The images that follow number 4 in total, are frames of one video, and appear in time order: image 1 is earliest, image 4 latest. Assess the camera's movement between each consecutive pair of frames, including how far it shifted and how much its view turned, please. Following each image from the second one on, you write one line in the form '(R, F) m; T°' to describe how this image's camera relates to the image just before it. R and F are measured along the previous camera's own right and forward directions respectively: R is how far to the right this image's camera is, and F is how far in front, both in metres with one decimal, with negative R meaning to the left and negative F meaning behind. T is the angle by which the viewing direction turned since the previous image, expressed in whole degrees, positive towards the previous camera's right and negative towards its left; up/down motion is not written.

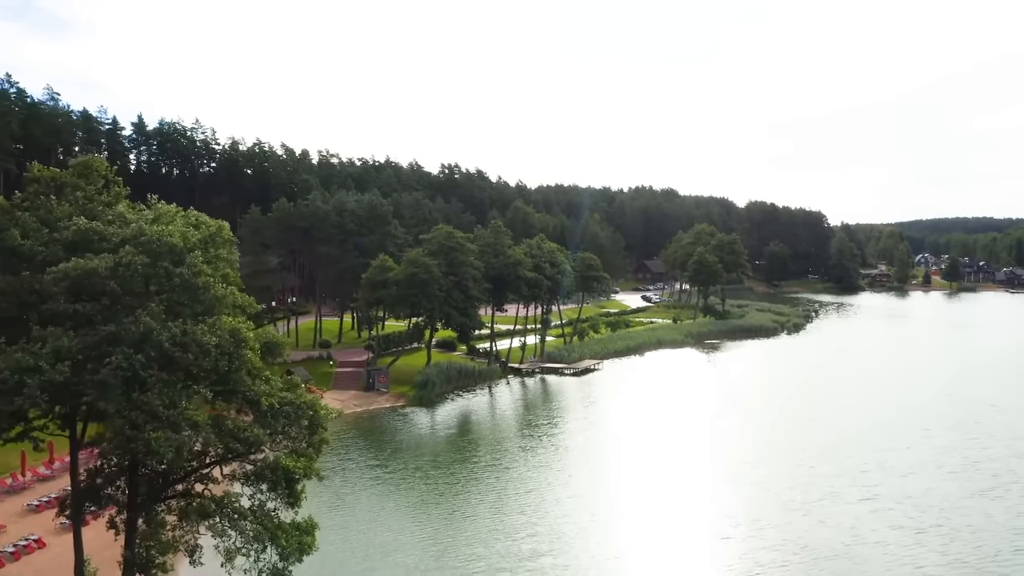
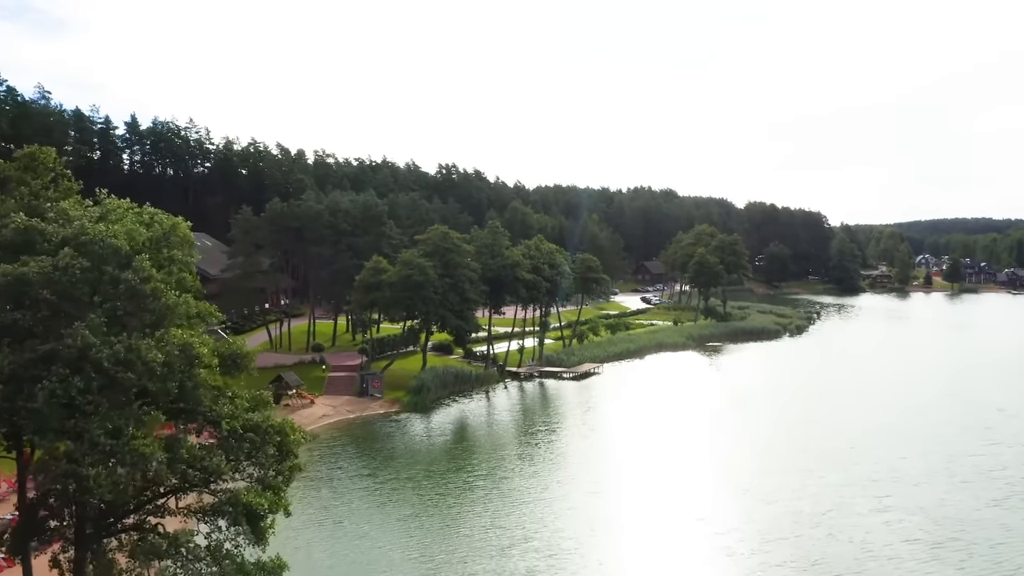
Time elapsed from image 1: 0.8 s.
(+0.1, +1.5) m; 0°
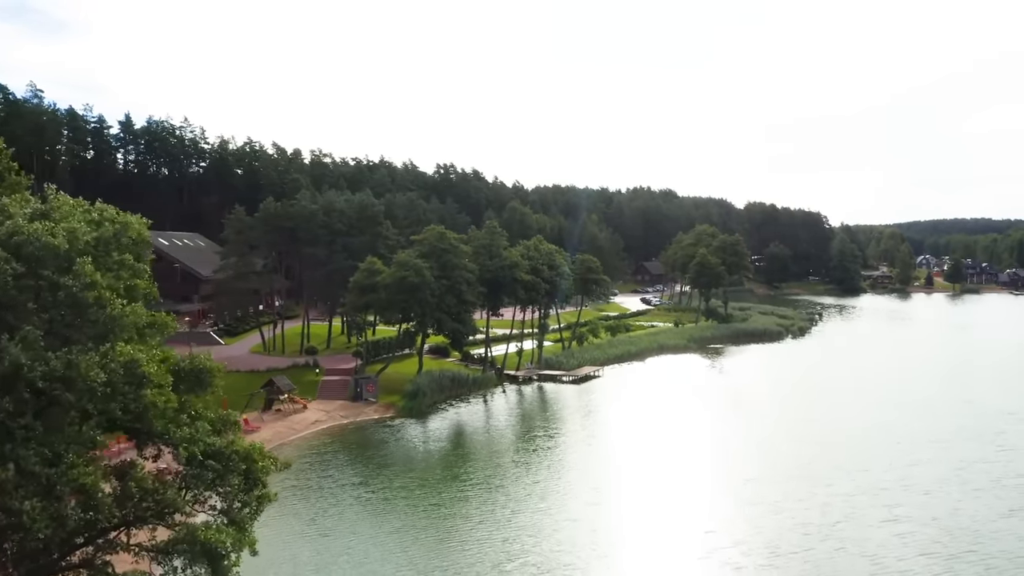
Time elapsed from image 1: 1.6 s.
(0.0, +1.3) m; 0°
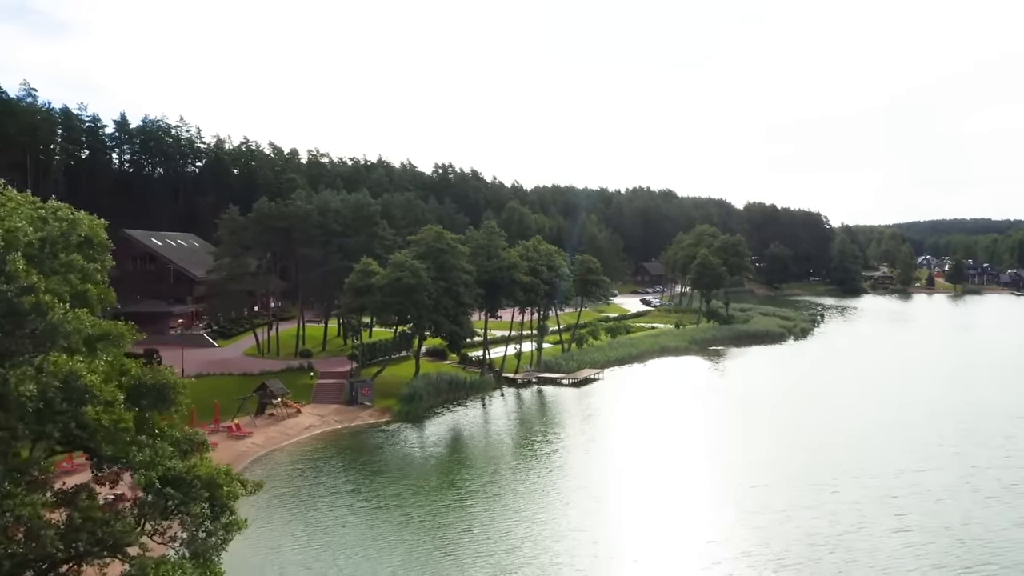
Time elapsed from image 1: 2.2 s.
(0.0, +1.1) m; 0°
